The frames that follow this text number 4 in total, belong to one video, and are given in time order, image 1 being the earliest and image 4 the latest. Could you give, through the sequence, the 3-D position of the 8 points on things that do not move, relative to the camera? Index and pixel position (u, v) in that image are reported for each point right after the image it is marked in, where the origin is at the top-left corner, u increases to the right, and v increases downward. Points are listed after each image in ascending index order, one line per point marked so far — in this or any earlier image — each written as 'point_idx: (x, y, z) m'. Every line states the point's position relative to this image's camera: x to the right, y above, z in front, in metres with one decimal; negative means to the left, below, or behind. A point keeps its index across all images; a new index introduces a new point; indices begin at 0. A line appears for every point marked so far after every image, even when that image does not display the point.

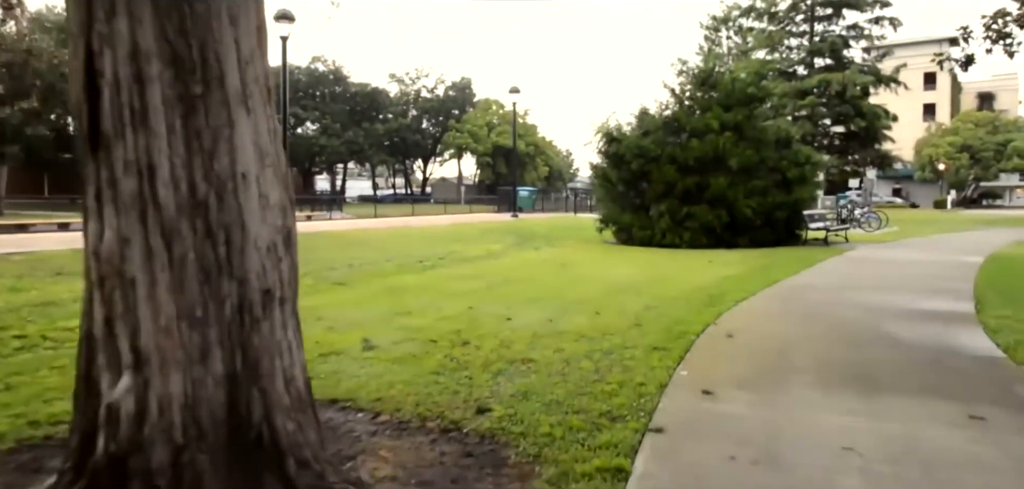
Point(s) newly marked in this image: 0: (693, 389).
0: (+1.6, -1.2, +5.3) m
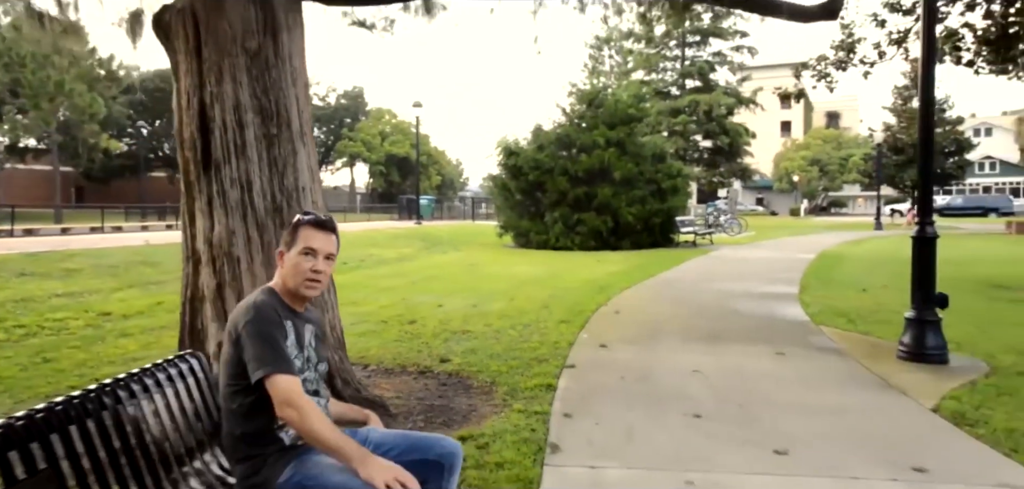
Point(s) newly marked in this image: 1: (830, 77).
0: (+1.0, -1.2, +7.2) m
1: (+8.8, +4.6, +16.5) m
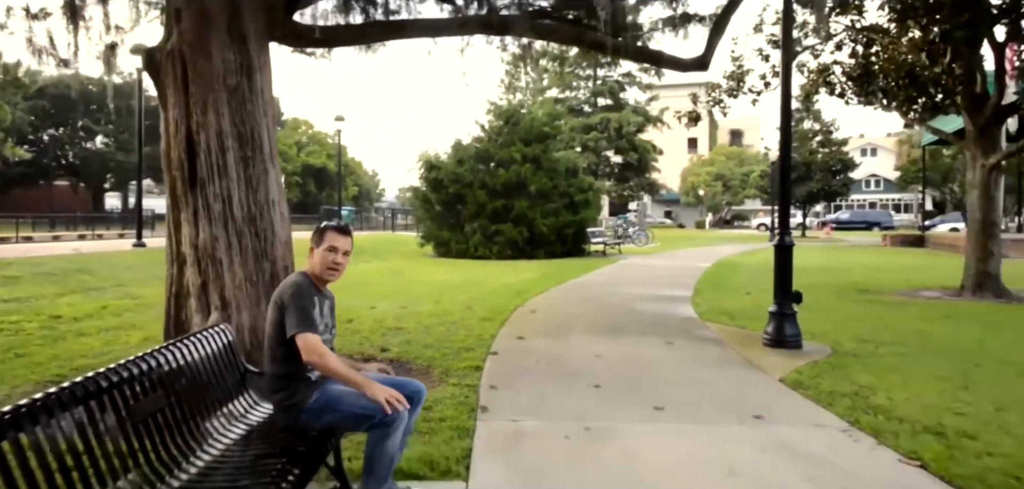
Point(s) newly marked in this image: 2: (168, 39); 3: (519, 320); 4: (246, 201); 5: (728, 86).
0: (0.0, -1.3, +8.3) m
1: (+6.5, +4.3, +18.8) m
2: (-3.0, +1.8, +5.3) m
3: (+0.1, -1.2, +9.8) m
4: (-2.3, +0.4, +5.2) m
5: (+6.4, +4.7, +18.3) m
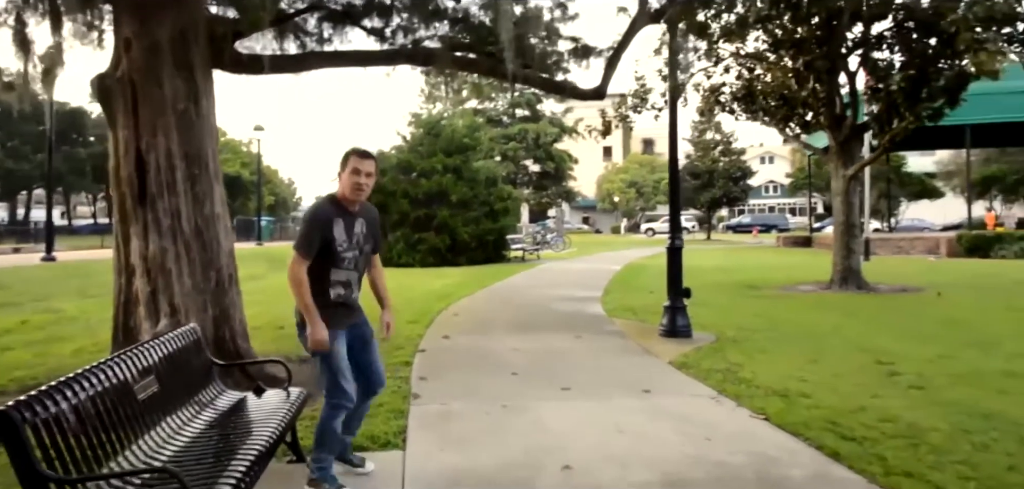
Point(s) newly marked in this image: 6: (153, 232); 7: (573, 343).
0: (-1.1, -1.4, +9.1) m
1: (+3.9, +4.2, +20.3) m
2: (-3.8, +1.7, +5.7) m
3: (-1.2, -1.3, +10.6) m
4: (-3.0, +0.3, +5.7) m
5: (+3.8, +4.6, +19.9) m
6: (-3.3, +0.1, +5.5) m
7: (+0.9, -1.5, +9.4) m
